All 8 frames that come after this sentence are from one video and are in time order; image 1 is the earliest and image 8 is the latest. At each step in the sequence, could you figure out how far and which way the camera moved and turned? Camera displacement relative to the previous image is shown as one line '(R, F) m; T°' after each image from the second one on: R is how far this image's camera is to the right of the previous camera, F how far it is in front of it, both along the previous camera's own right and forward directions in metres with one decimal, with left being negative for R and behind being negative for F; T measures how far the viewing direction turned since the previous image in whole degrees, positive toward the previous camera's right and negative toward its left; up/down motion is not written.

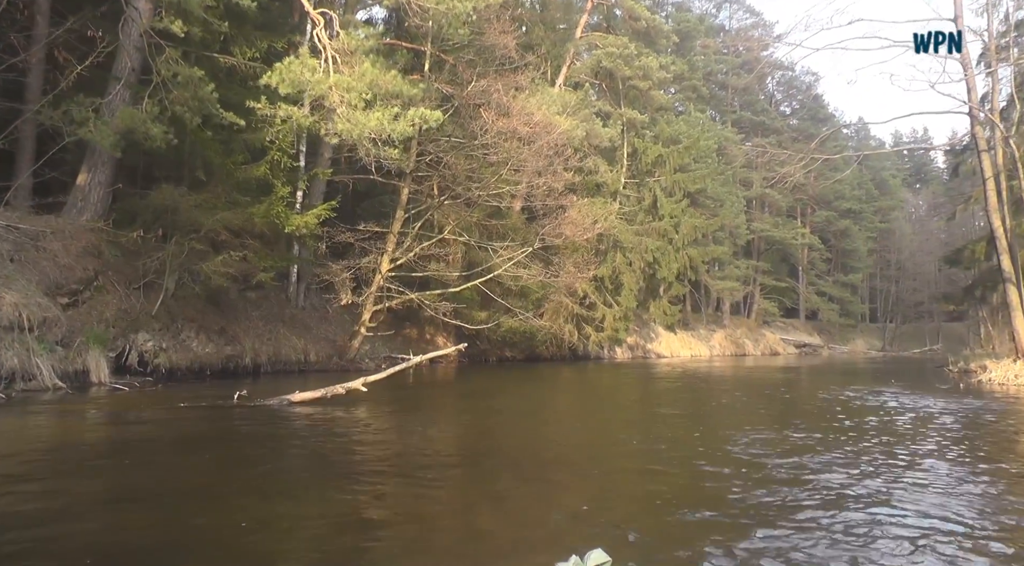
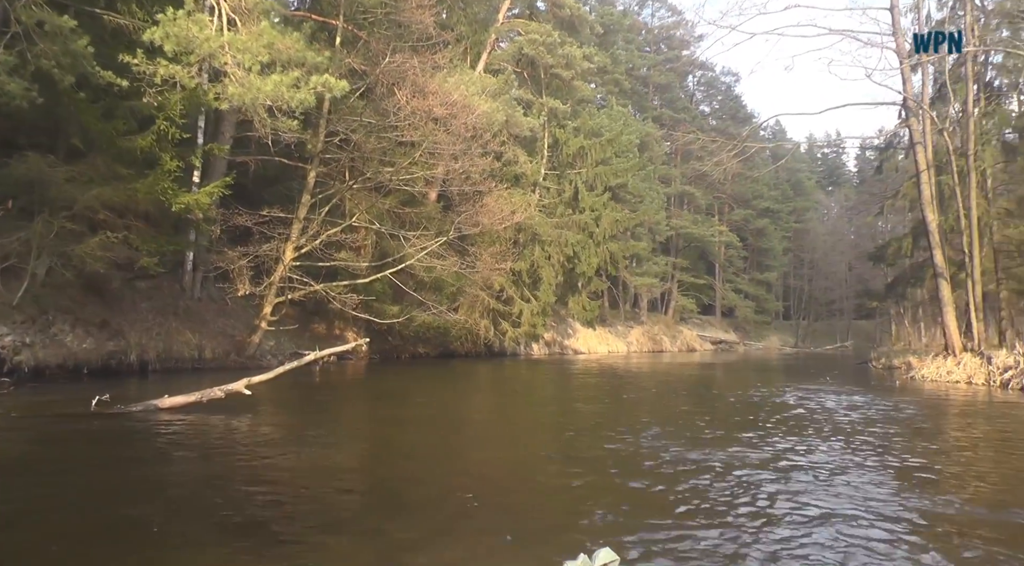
(0.0, +1.1) m; +6°
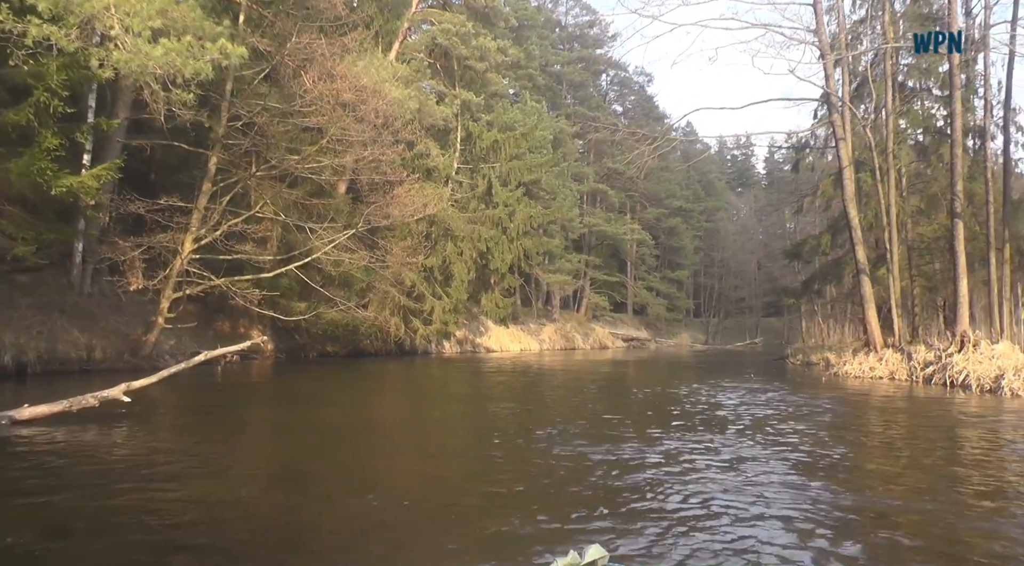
(-0.1, +0.7) m; +7°
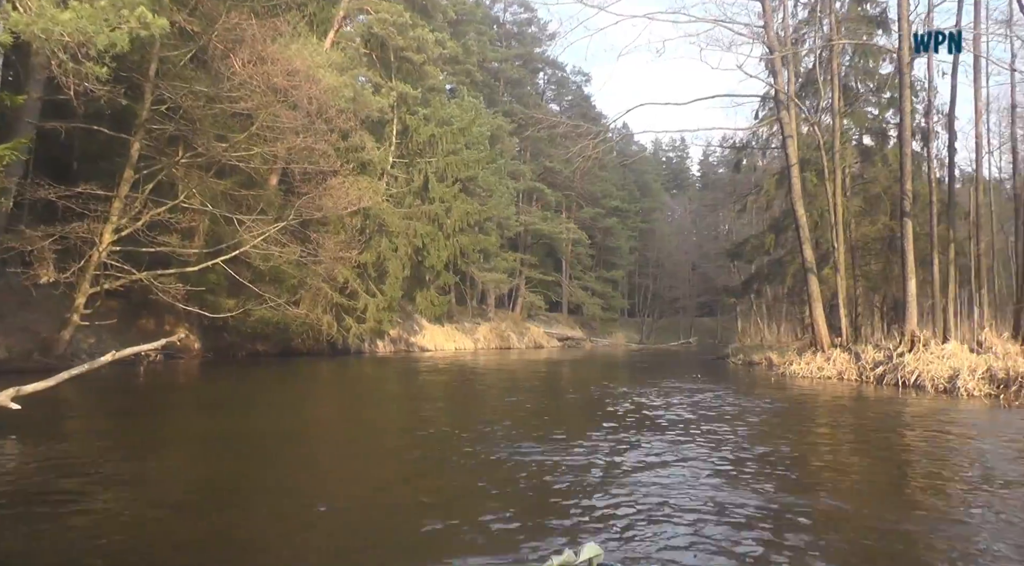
(-0.2, +0.5) m; +5°
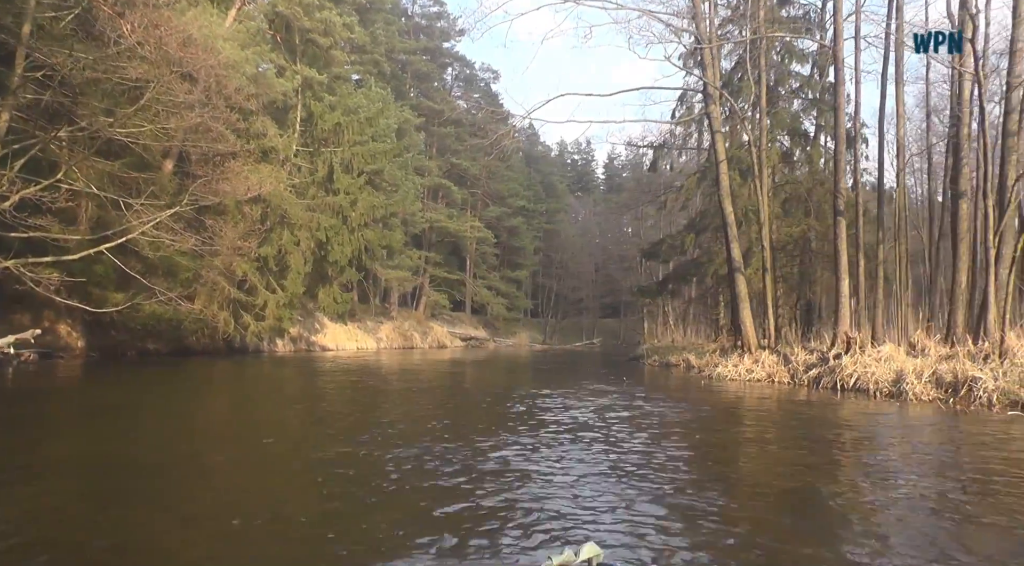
(-0.4, +0.7) m; +8°
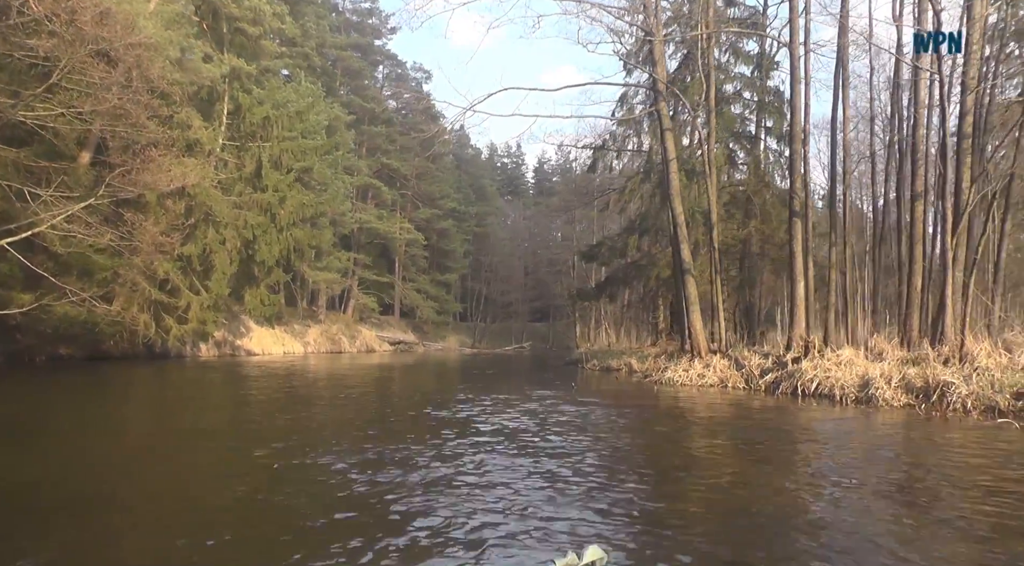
(-0.4, +0.4) m; +6°
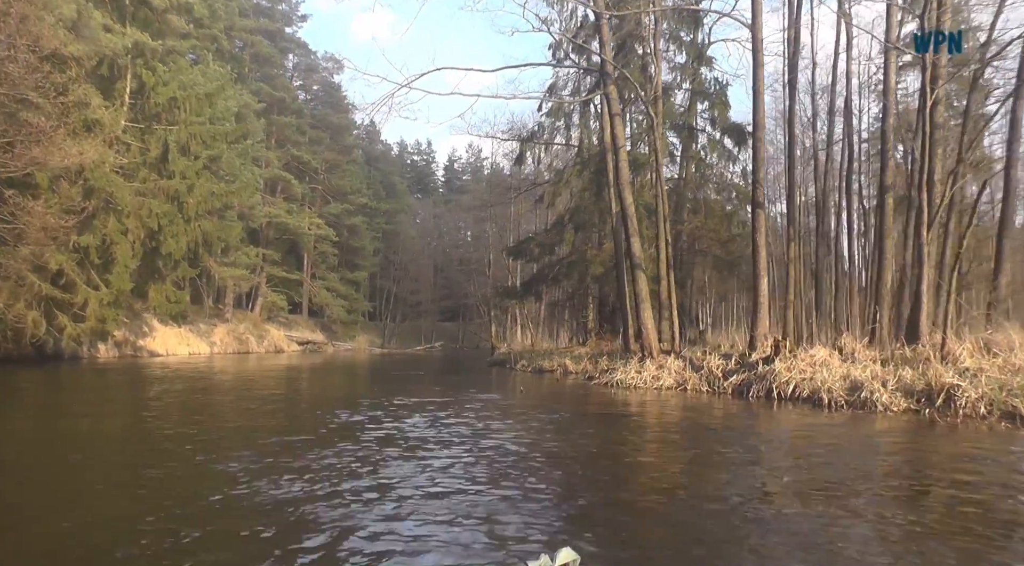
(-0.7, +0.7) m; +7°
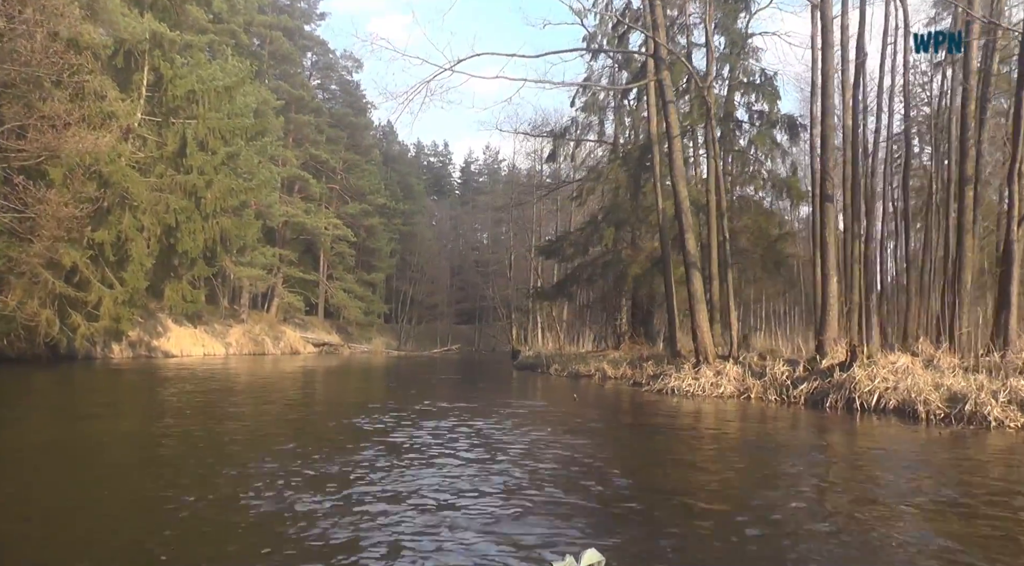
(-0.4, +0.7) m; -1°
